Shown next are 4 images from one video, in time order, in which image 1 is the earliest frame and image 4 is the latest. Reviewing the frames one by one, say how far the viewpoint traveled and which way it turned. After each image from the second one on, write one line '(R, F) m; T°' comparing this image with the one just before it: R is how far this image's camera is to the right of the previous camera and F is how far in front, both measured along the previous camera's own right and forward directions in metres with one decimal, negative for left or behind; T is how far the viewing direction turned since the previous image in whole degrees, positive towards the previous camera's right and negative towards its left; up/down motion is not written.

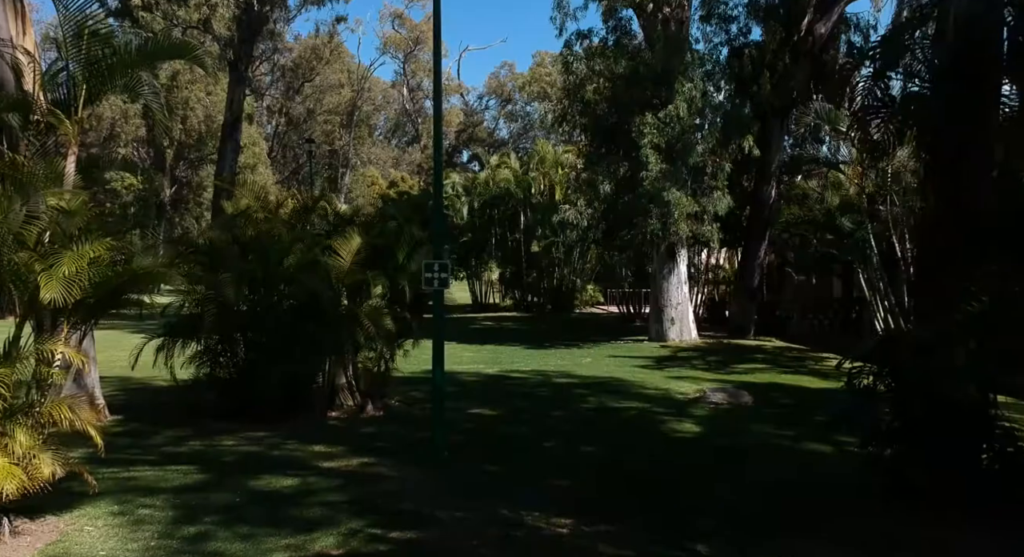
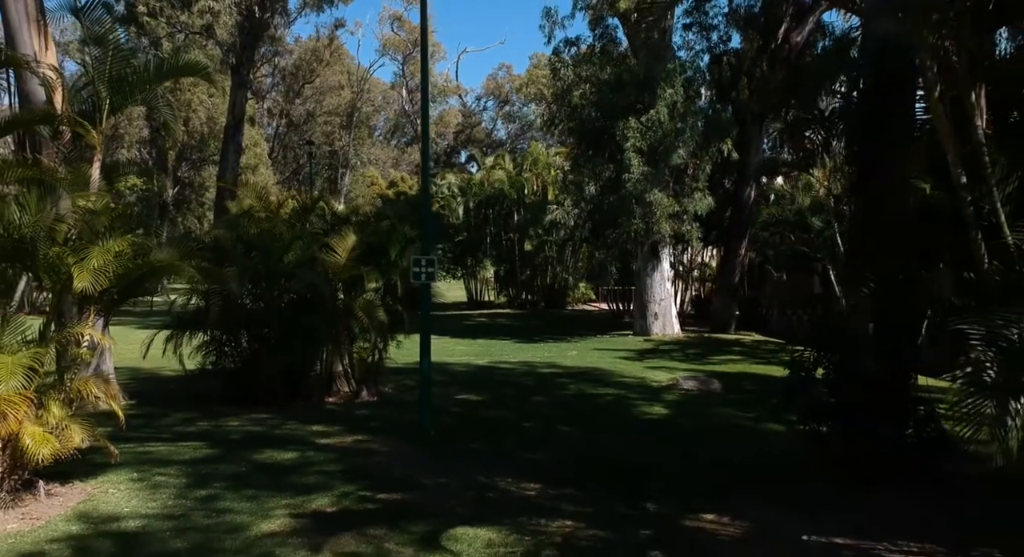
(+0.2, -0.9) m; 0°
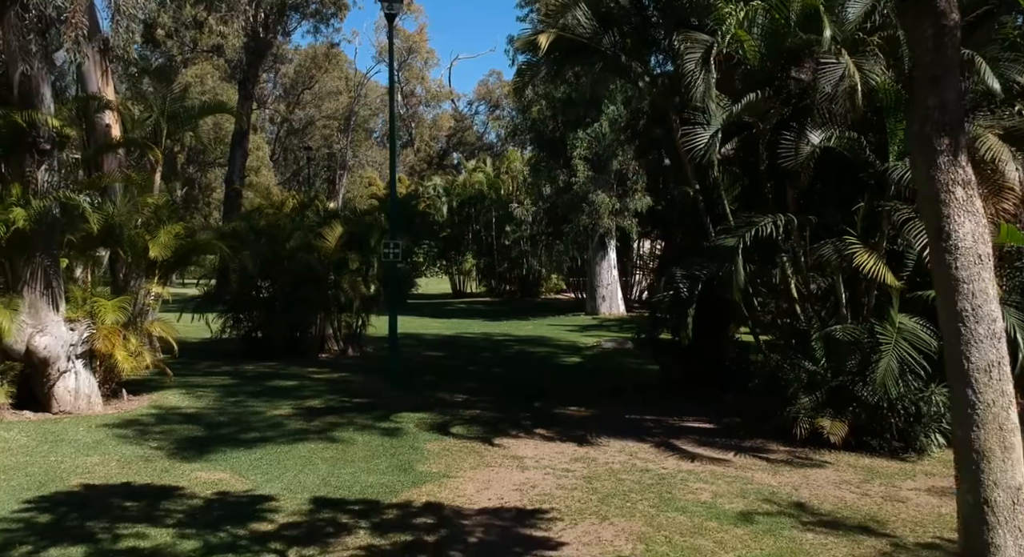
(+0.9, -3.6) m; 0°
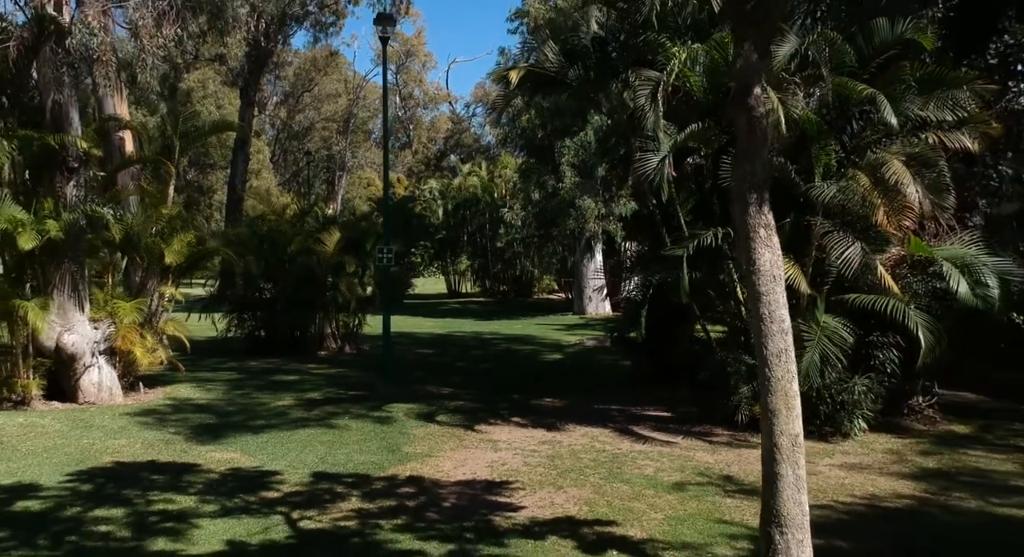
(+0.3, -1.1) m; 0°
